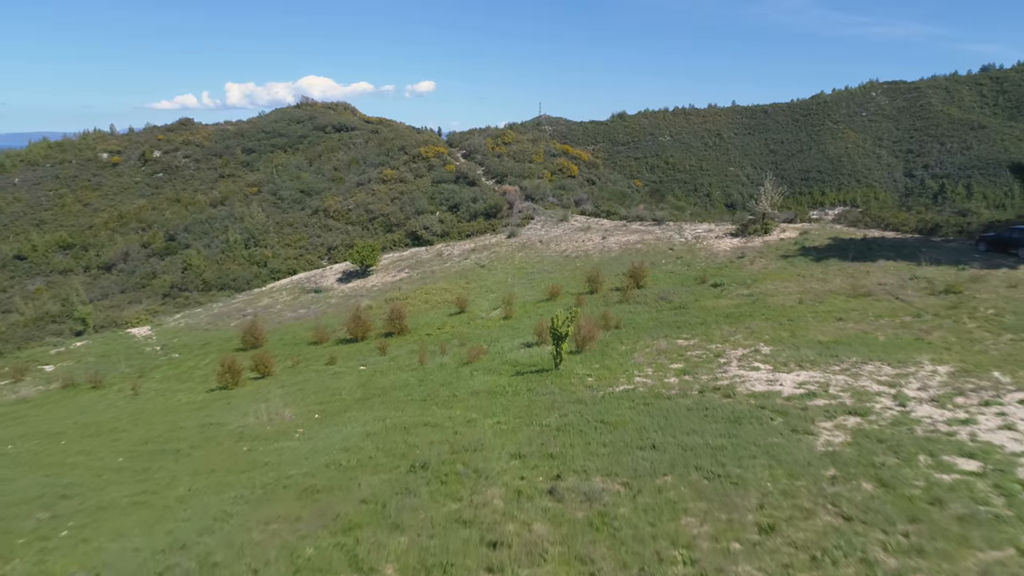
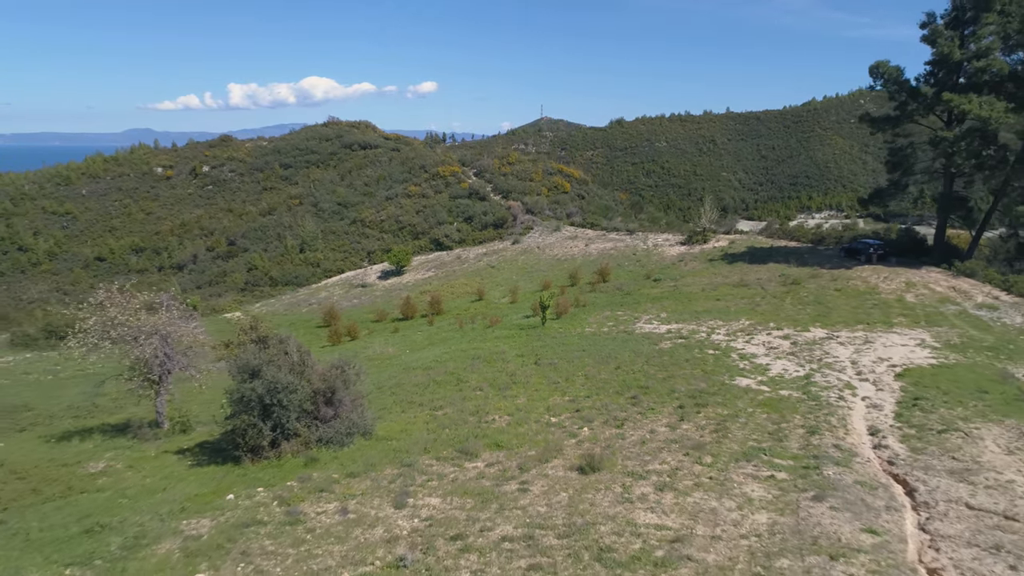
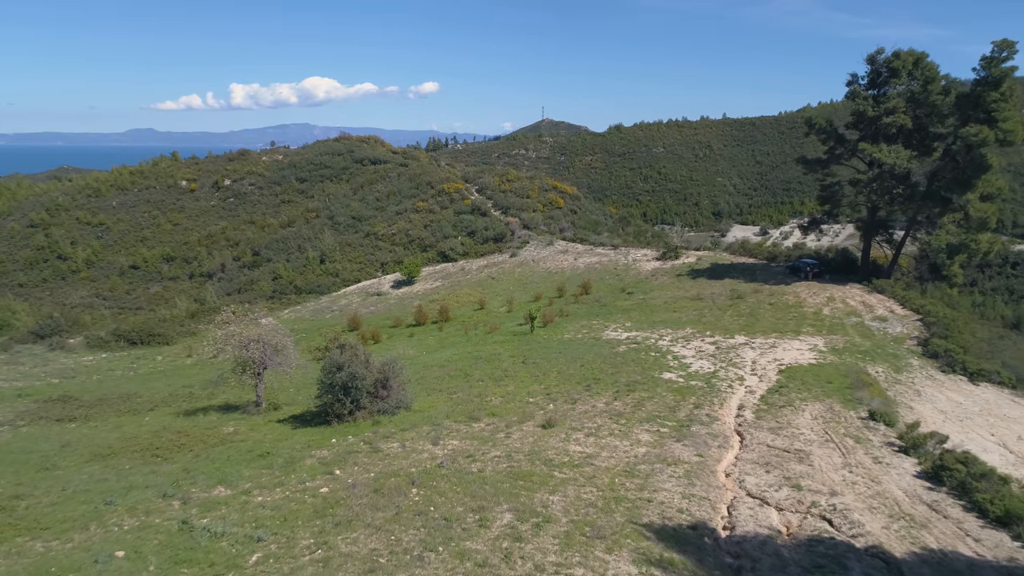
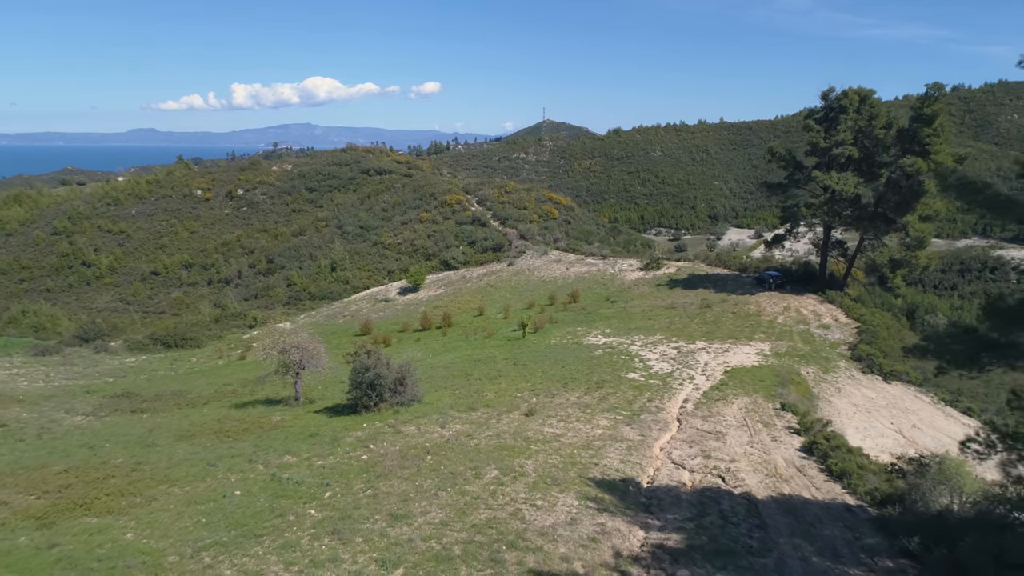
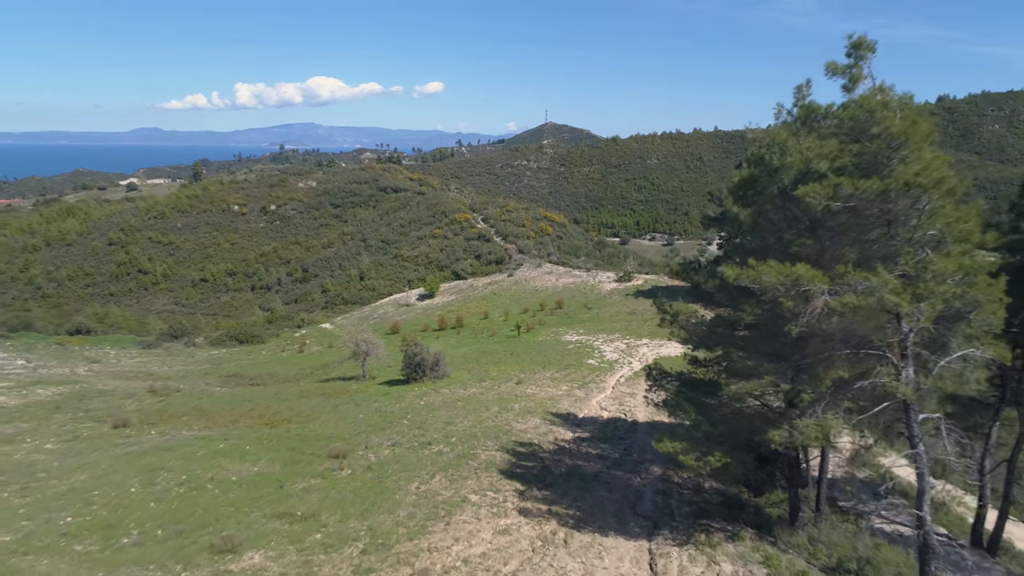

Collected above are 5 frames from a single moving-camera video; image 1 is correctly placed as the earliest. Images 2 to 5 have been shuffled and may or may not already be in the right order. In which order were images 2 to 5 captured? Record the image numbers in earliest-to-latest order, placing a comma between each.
2, 3, 4, 5
